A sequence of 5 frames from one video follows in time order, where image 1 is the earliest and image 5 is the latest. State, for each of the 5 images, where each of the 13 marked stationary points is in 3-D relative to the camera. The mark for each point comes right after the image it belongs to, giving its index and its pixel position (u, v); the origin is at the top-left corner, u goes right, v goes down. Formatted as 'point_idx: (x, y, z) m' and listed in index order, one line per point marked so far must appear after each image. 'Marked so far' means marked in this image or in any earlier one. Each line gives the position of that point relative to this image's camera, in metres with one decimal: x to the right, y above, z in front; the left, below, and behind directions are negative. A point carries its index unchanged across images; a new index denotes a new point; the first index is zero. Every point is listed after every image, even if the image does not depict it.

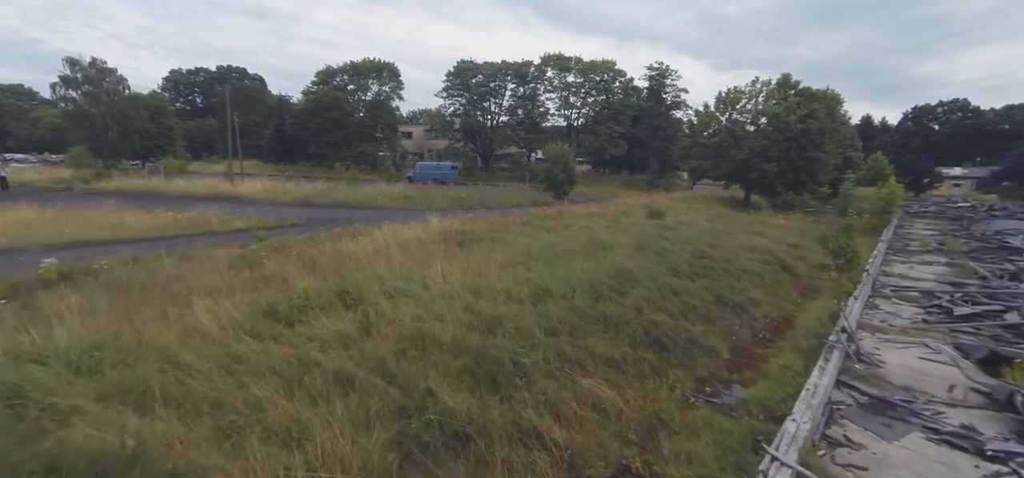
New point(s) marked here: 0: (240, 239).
0: (-7.4, 0.0, +14.4) m
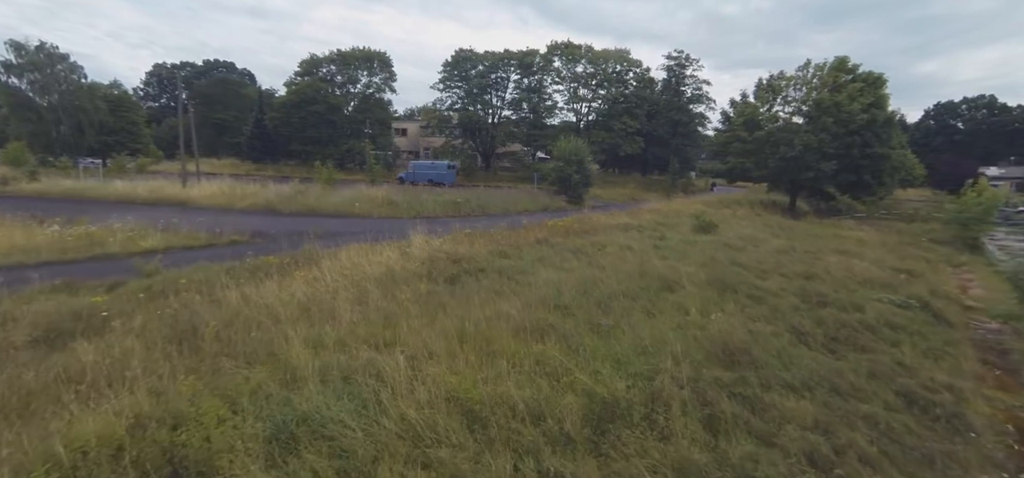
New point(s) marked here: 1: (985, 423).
0: (-7.1, -0.6, +9.6) m
1: (+5.3, -2.1, +5.9) m
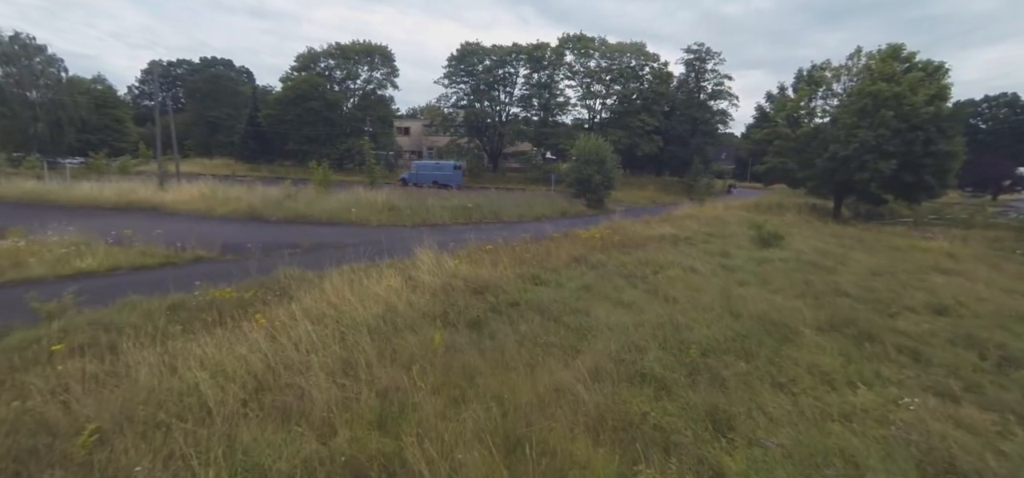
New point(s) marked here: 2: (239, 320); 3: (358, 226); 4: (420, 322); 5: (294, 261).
0: (-6.5, -0.9, +6.9) m
1: (+5.9, -2.4, +3.2) m
2: (-3.3, -1.0, +6.3) m
3: (-5.2, +0.4, +17.8) m
4: (-1.2, -1.1, +6.7) m
5: (-4.2, -0.5, +10.3) m
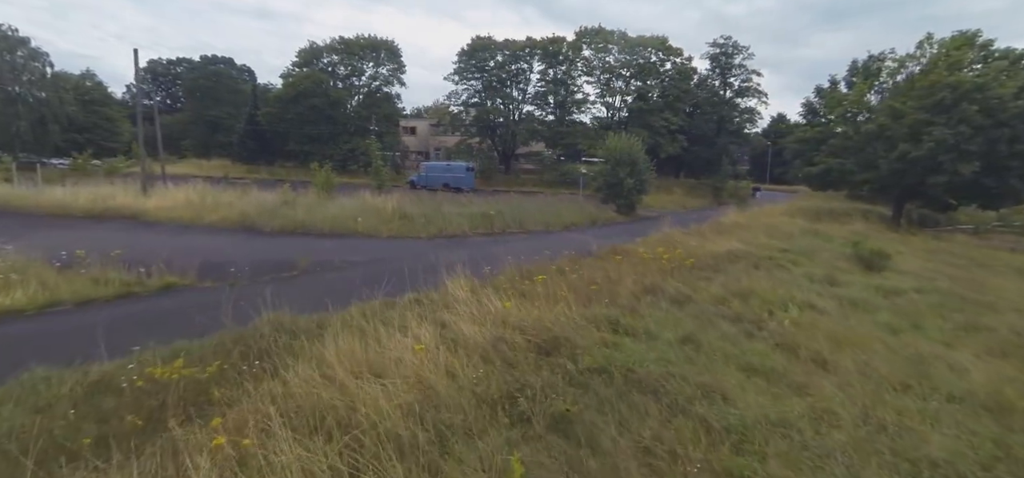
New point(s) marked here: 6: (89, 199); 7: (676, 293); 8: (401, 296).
0: (-5.5, -1.3, +4.4) m
1: (+6.8, -2.8, +0.6) m
2: (-2.4, -1.4, +3.8) m
3: (-4.2, 0.0, +15.3) m
4: (-0.3, -1.5, +4.2) m
5: (-3.3, -0.9, +7.7) m
6: (-14.4, +1.3, +18.0) m
7: (+2.7, -0.8, +8.6) m
8: (-1.6, -0.8, +8.0) m
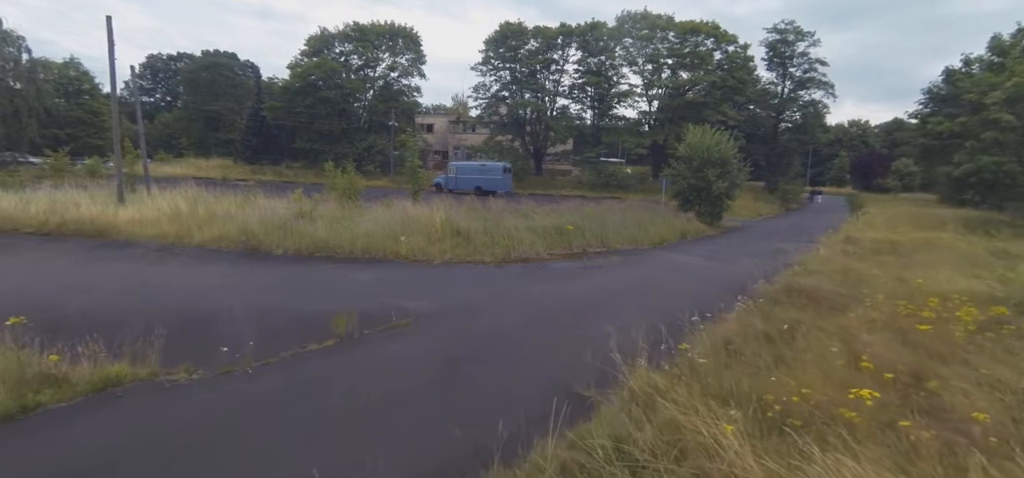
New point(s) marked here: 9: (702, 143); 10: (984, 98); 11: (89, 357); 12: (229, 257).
0: (-3.3, -1.9, 0.0) m
1: (+9.0, -3.4, -3.8) m
2: (-0.2, -1.9, -0.6) m
3: (-2.0, -0.6, +10.9) m
4: (+1.9, -2.0, -0.2) m
5: (-1.1, -1.4, +3.4) m
6: (-12.1, +0.8, +13.7) m
7: (+4.9, -1.4, +4.2) m
8: (+0.6, -1.4, +3.6) m
9: (+6.9, +3.6, +19.3) m
10: (+16.5, +5.3, +19.3) m
11: (-4.3, -1.2, +5.4) m
12: (-5.9, -0.4, +11.0) m
